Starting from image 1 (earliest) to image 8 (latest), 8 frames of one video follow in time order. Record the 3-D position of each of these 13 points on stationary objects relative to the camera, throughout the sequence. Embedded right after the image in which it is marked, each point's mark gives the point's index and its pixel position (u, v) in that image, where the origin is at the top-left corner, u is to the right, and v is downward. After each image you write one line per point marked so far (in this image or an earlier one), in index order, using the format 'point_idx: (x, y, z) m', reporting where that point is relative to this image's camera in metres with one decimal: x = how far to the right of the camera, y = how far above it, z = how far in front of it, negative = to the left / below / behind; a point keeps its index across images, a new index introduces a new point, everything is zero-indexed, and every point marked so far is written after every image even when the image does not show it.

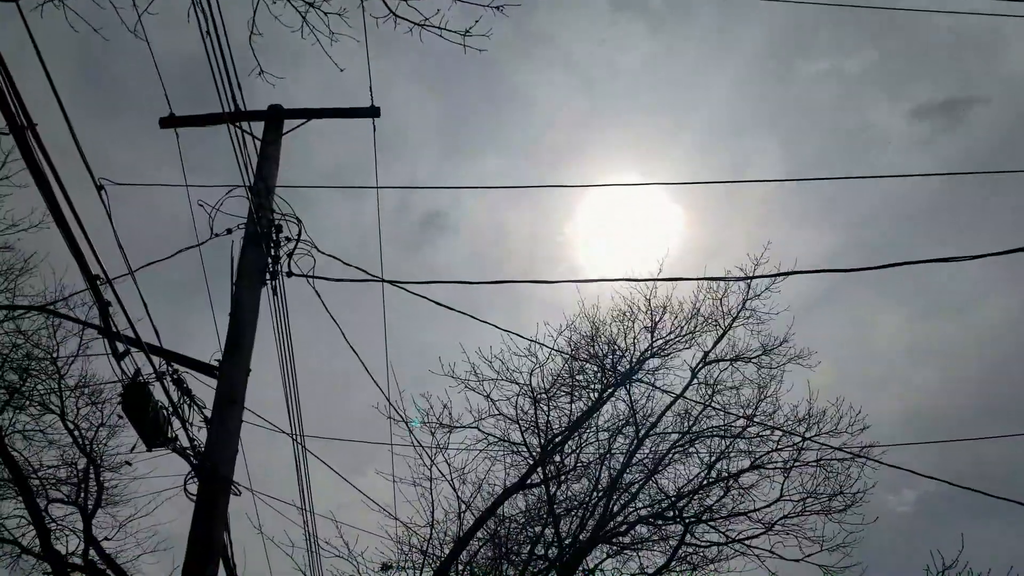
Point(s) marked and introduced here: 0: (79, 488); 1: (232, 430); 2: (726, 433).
0: (-5.0, -2.3, +11.0) m
1: (-1.9, -1.0, +6.5) m
2: (+2.1, -1.4, +9.2) m
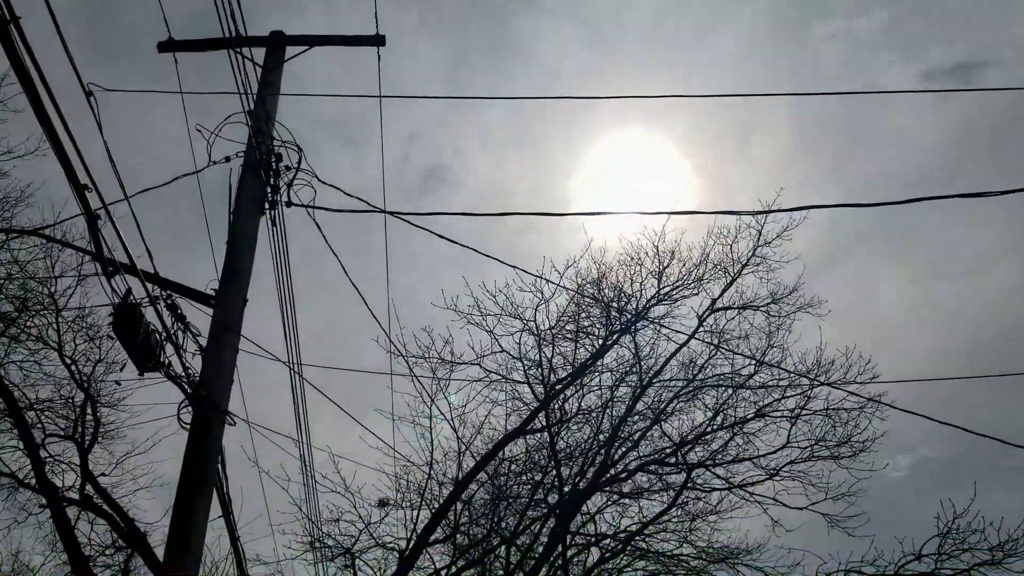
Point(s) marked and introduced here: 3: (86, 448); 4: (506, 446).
0: (-5.0, -1.5, +10.9) m
1: (-1.9, -0.5, +6.3) m
2: (+2.1, -0.9, +9.1) m
3: (-4.8, -1.8, +10.8) m
4: (-0.1, -1.6, +9.5) m
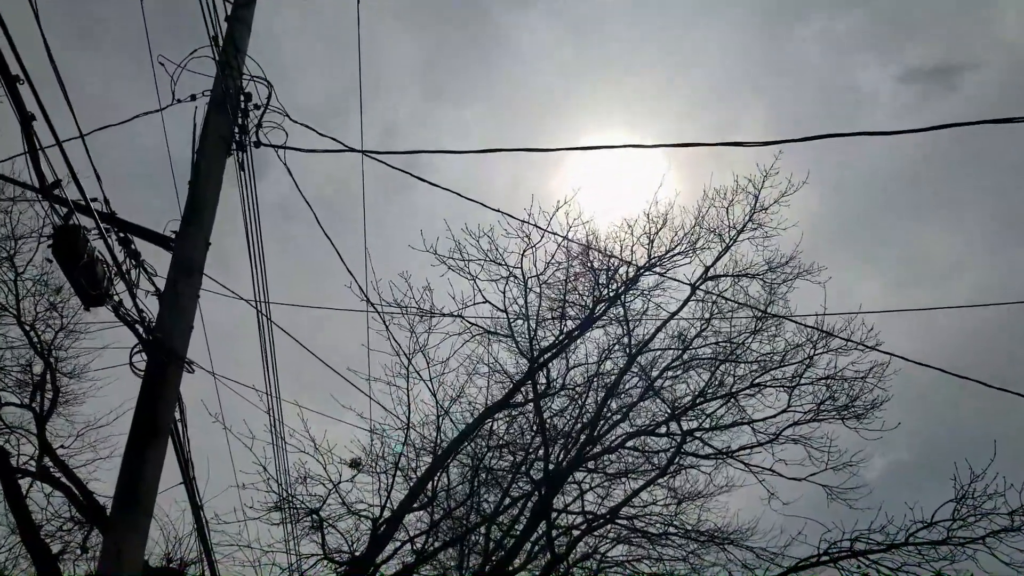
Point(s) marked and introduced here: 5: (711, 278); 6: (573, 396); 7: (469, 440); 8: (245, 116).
0: (-5.1, -1.1, +10.4) m
1: (-2.0, -0.1, +5.8) m
2: (+1.9, -0.6, +8.7) m
3: (-5.0, -1.4, +10.3) m
4: (-0.2, -1.2, +9.0) m
5: (+1.9, +0.1, +9.3) m
6: (+0.6, -1.0, +9.2) m
7: (-0.4, -1.4, +9.1) m
8: (-1.9, +1.2, +6.8) m
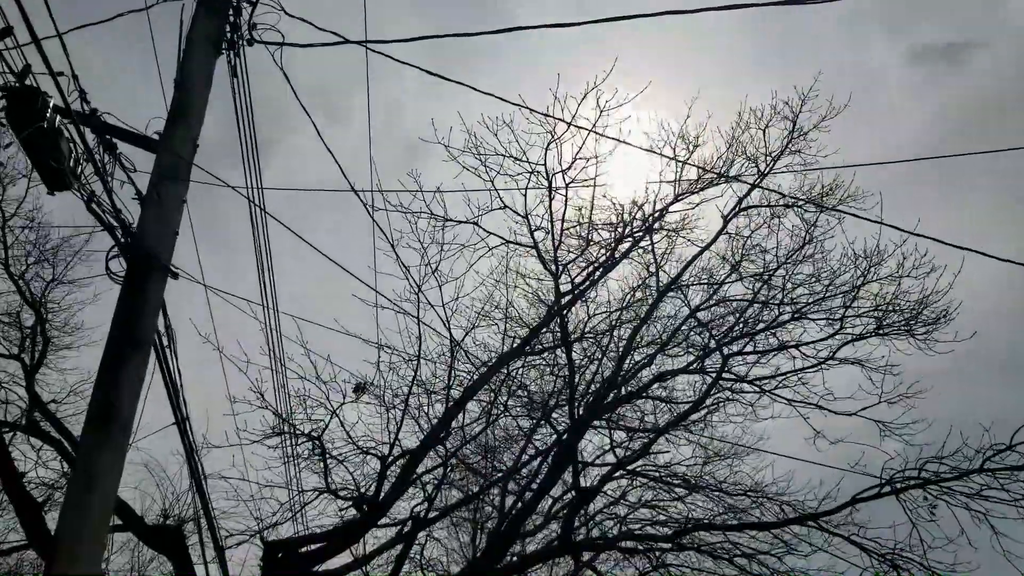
0: (-5.0, -0.5, +9.8) m
1: (-1.9, +0.4, +5.2) m
2: (+2.1, 0.0, +8.0) m
3: (-4.8, -0.8, +9.7) m
4: (-0.1, -0.7, +8.4) m
5: (+2.1, +0.7, +8.6) m
6: (+0.8, -0.5, +8.6) m
7: (-0.2, -0.9, +8.5) m
8: (-1.7, +1.8, +6.1) m
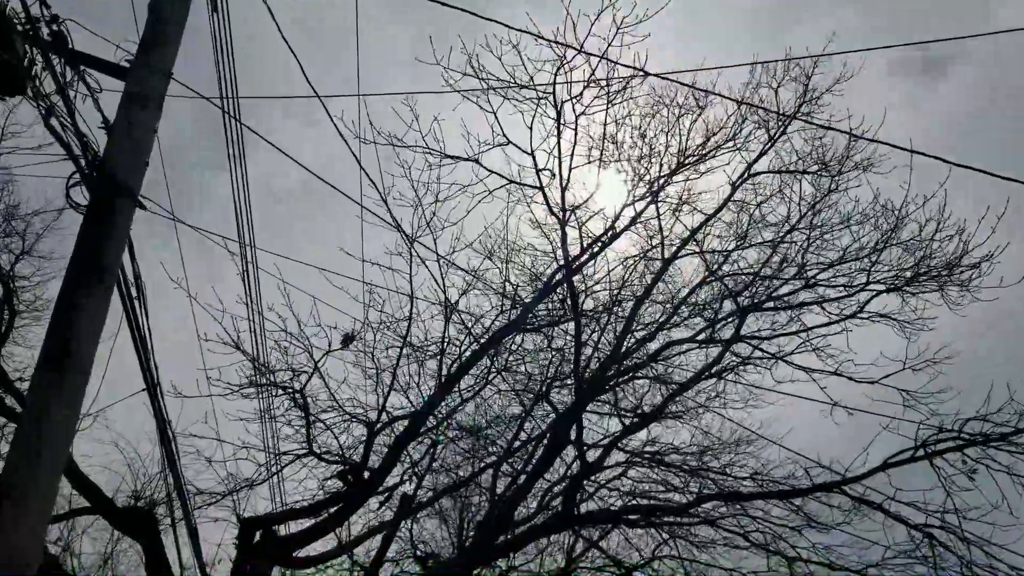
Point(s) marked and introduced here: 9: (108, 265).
0: (-5.0, -0.3, +9.2) m
1: (-1.8, +0.7, +4.7) m
2: (+2.1, +0.3, +7.6) m
3: (-4.9, -0.5, +9.1) m
4: (-0.1, -0.4, +7.9) m
5: (+2.1, +0.9, +8.2) m
6: (+0.7, -0.2, +8.1) m
7: (-0.3, -0.6, +8.0) m
8: (-1.7, +2.1, +5.7) m
9: (-1.8, +0.1, +4.3) m
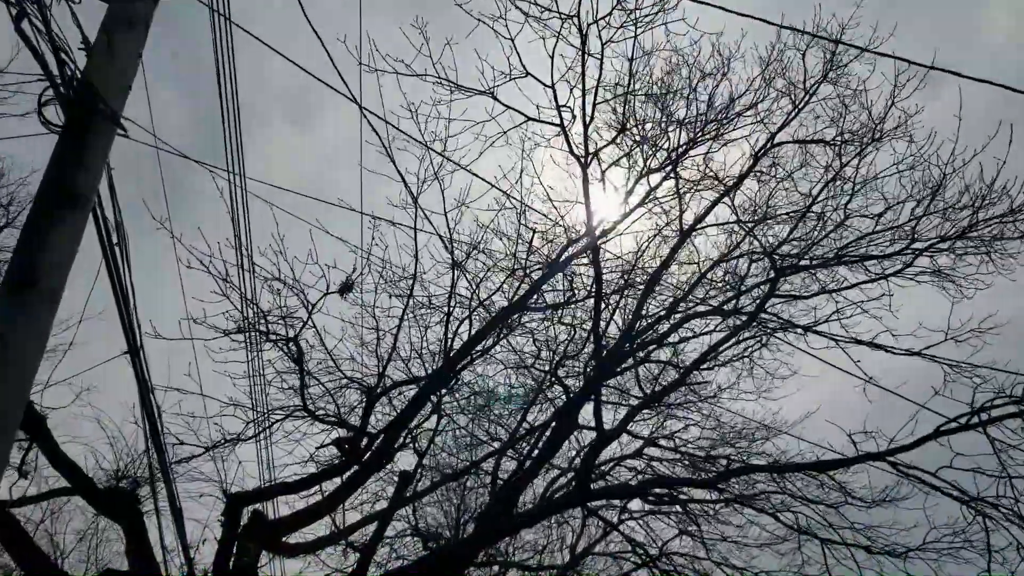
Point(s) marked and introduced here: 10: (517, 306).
0: (-5.0, 0.0, +8.8) m
1: (-1.7, +1.0, +4.3) m
2: (+2.1, +0.4, +7.2) m
3: (-4.8, -0.2, +8.7) m
4: (0.0, -0.2, +7.5) m
5: (+2.1, +1.1, +7.8) m
6: (+0.8, 0.0, +7.7) m
7: (-0.2, -0.4, +7.6) m
8: (-1.6, +2.3, +5.3) m
9: (-1.7, +0.4, +3.8) m
10: (0.0, -0.1, +6.0) m
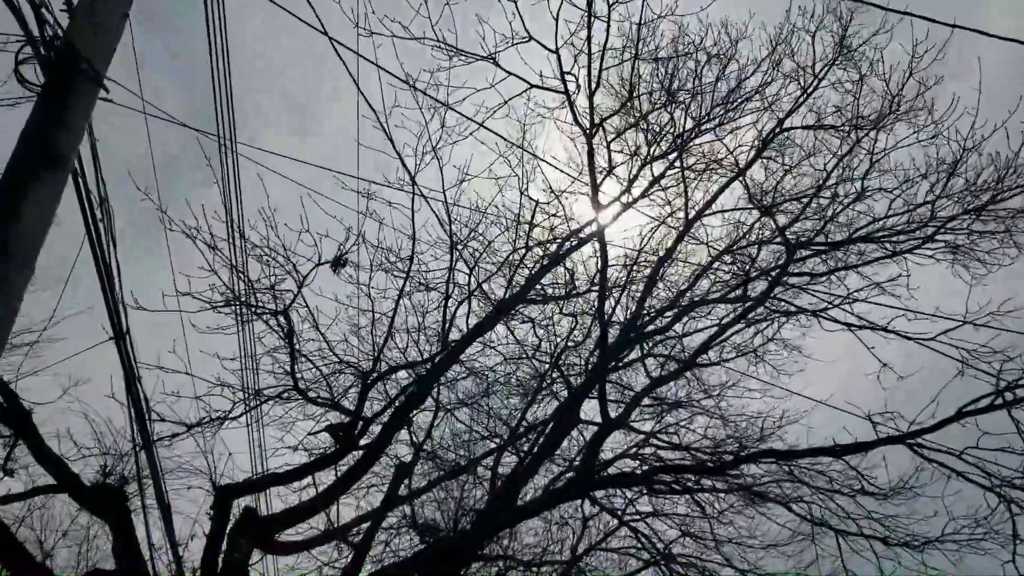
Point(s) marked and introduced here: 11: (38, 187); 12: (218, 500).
0: (-5.0, +0.1, +8.6) m
1: (-1.7, +1.1, +4.1) m
2: (+2.1, +0.5, +7.0) m
3: (-4.8, -0.2, +8.4) m
4: (0.0, -0.1, +7.3) m
5: (+2.1, +1.2, +7.6) m
6: (+0.8, +0.1, +7.5) m
7: (-0.2, -0.3, +7.4) m
8: (-1.6, +2.4, +5.0) m
9: (-1.7, +0.5, +3.6) m
10: (0.0, 0.0, +5.8) m
11: (-1.7, +0.4, +3.5) m
12: (-1.5, -1.1, +5.0) m
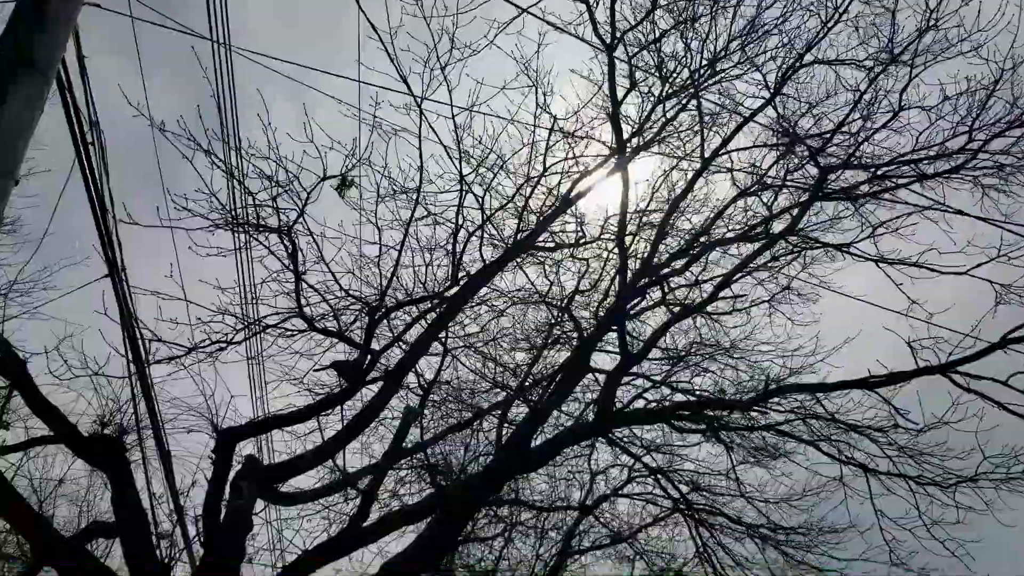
0: (-5.0, +0.5, +8.5) m
1: (-1.7, +1.3, +4.1) m
2: (+2.2, +0.7, +7.0) m
3: (-4.8, +0.3, +8.4) m
4: (0.0, +0.2, +7.3) m
5: (+2.2, +1.4, +7.6) m
6: (+0.8, +0.3, +7.5) m
7: (-0.2, 0.0, +7.4) m
8: (-1.5, +2.7, +5.0) m
9: (-1.6, +0.7, +3.6) m
10: (+0.1, +0.2, +5.8) m
11: (-1.7, +0.6, +3.5) m
12: (-1.5, -0.8, +5.0) m
